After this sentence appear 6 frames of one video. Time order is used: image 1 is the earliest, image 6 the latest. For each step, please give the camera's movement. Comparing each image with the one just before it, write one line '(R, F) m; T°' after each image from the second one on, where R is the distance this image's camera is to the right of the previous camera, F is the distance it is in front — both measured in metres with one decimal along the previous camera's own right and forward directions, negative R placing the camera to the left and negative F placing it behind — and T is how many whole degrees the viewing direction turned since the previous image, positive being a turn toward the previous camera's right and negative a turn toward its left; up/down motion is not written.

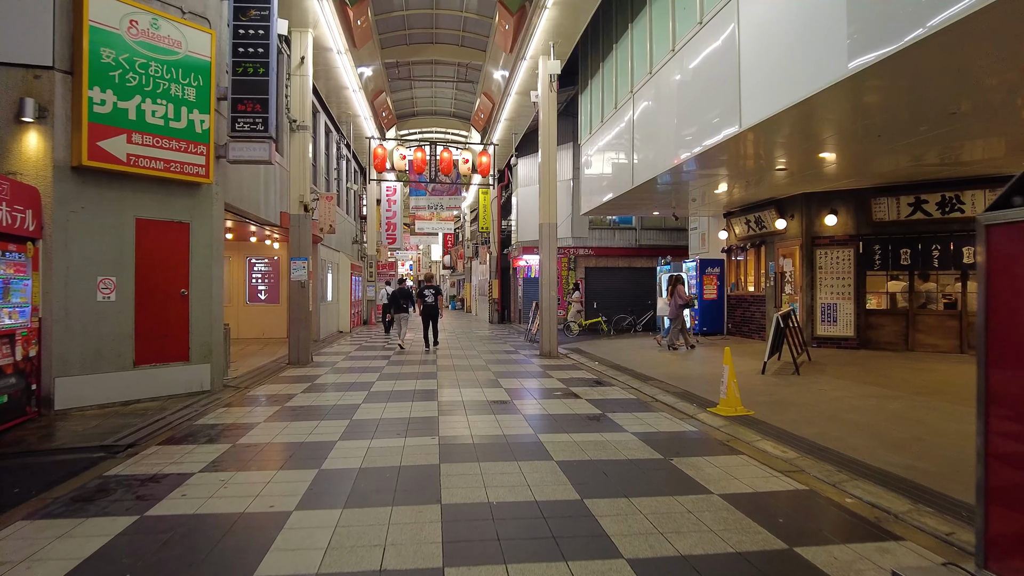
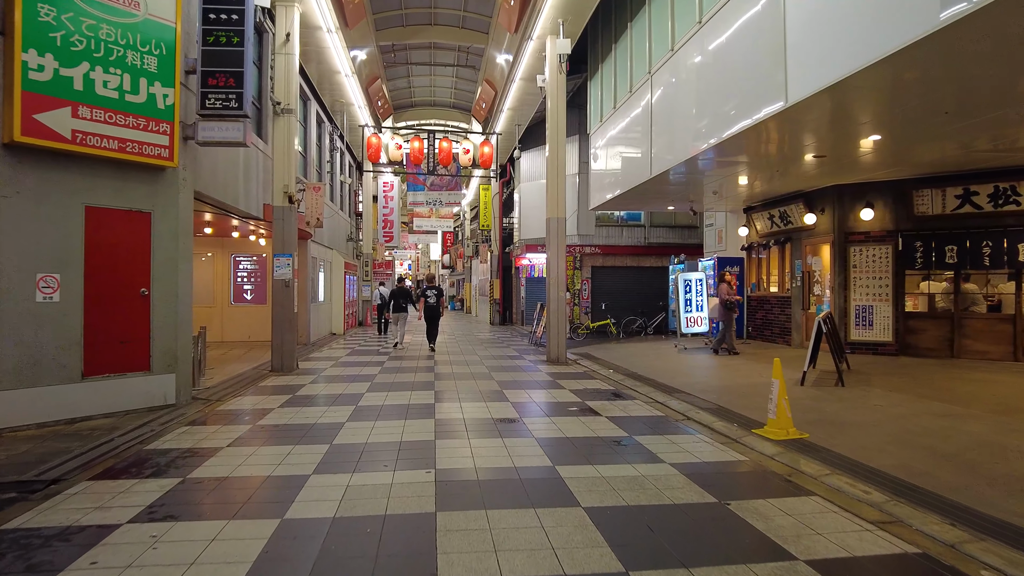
(-0.1, +1.0) m; 0°
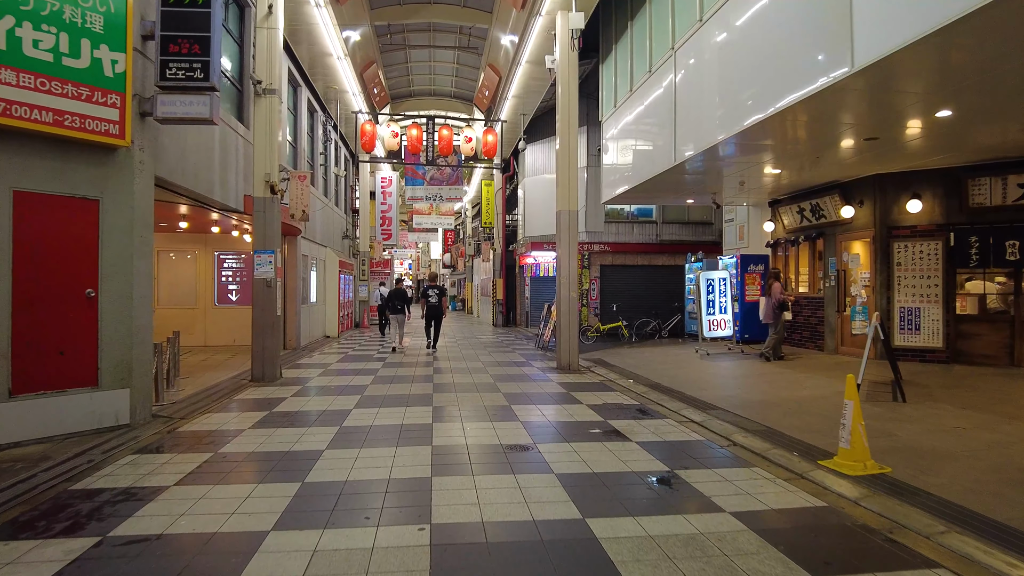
(-0.1, +1.0) m; 0°
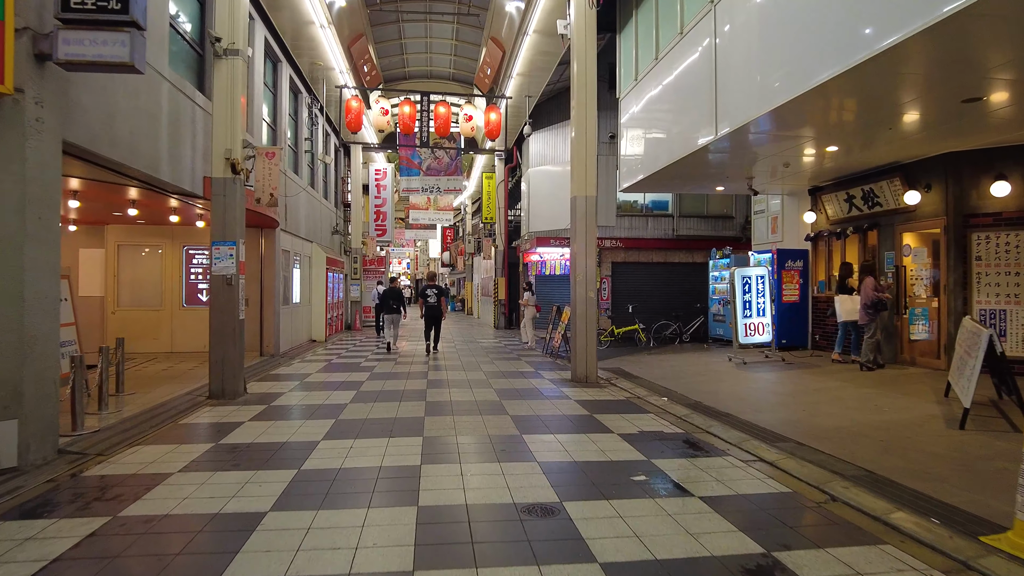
(-0.1, +1.4) m; 0°
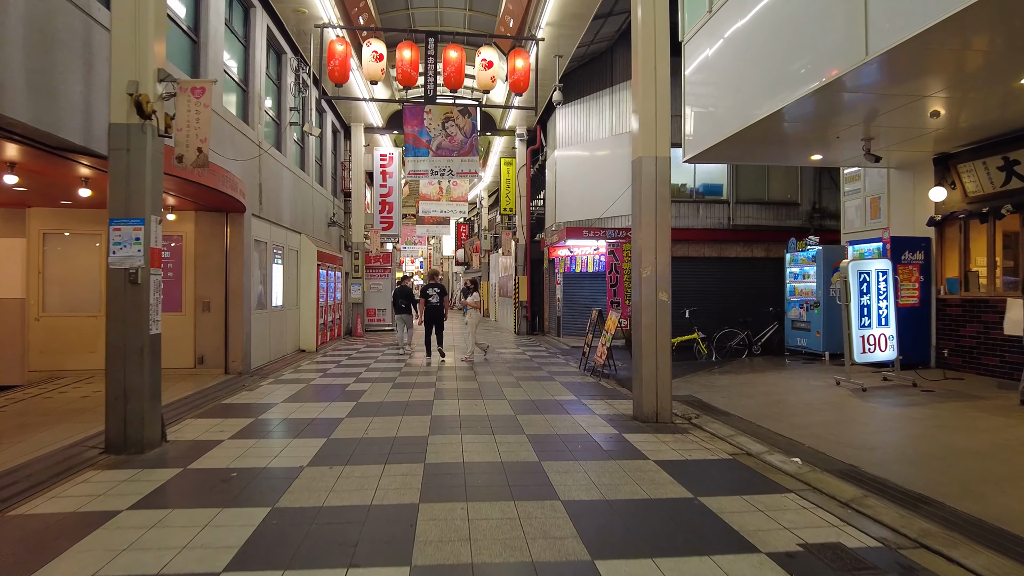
(-0.2, +2.5) m; -1°
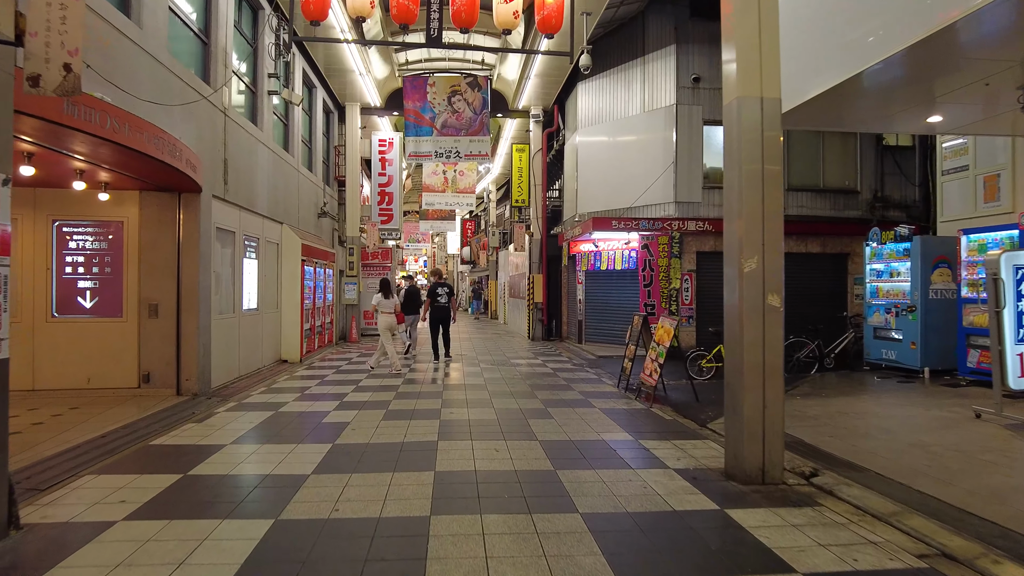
(-0.2, +1.9) m; 0°
